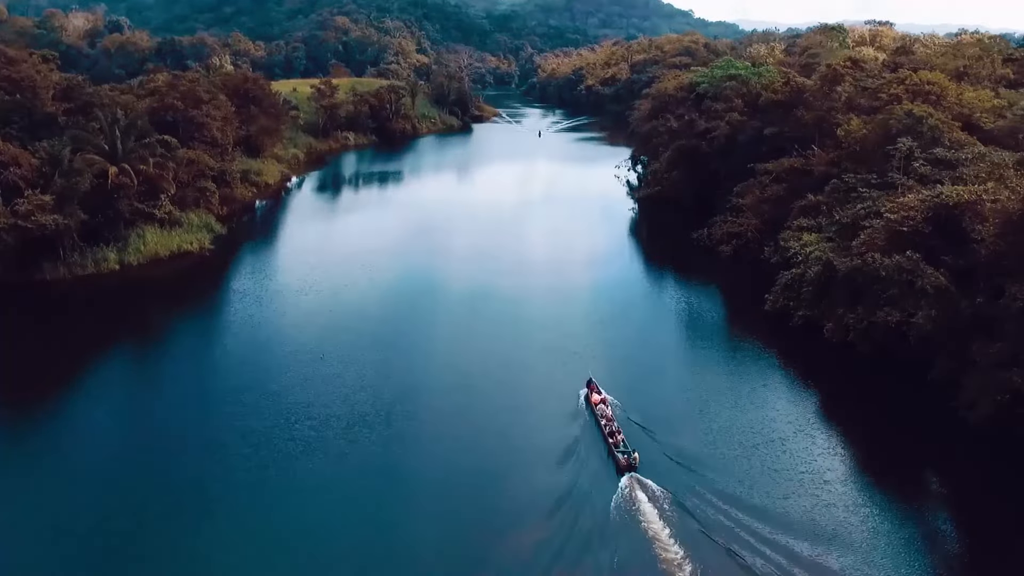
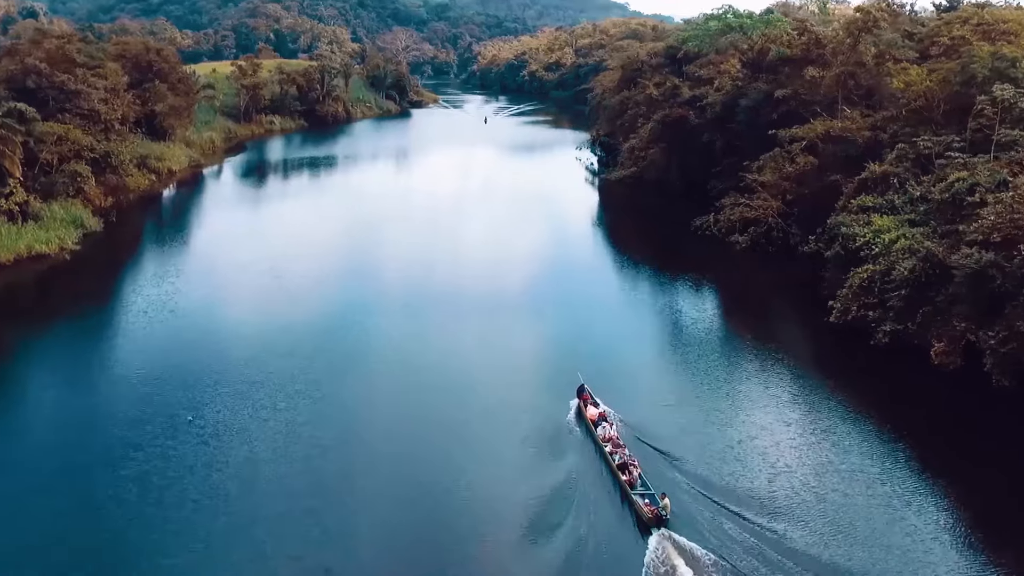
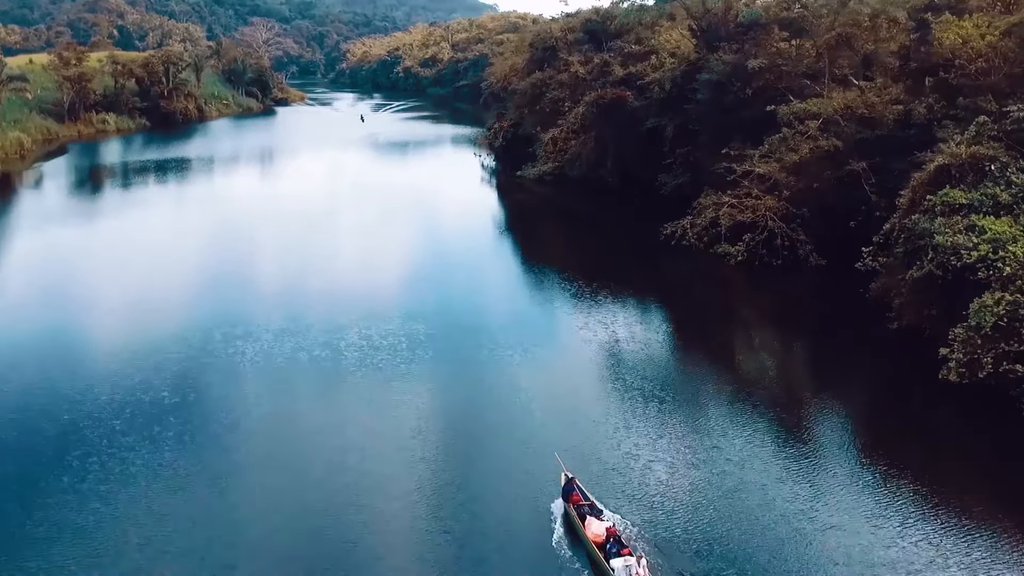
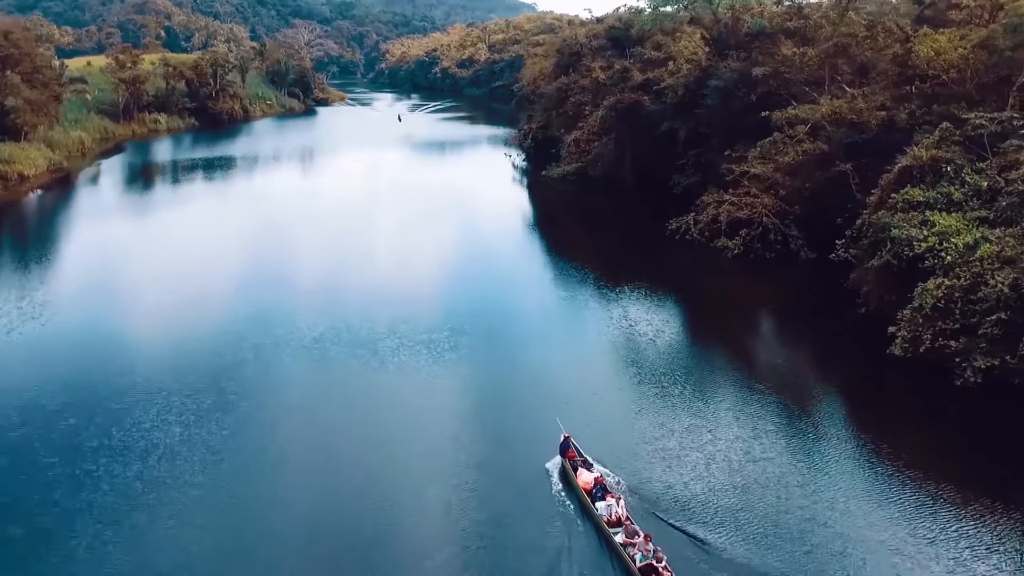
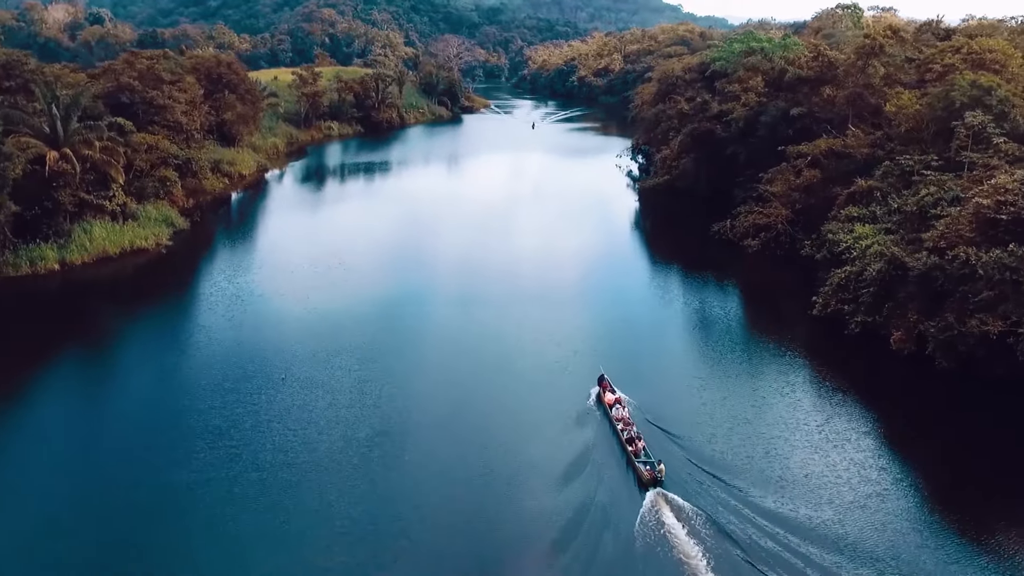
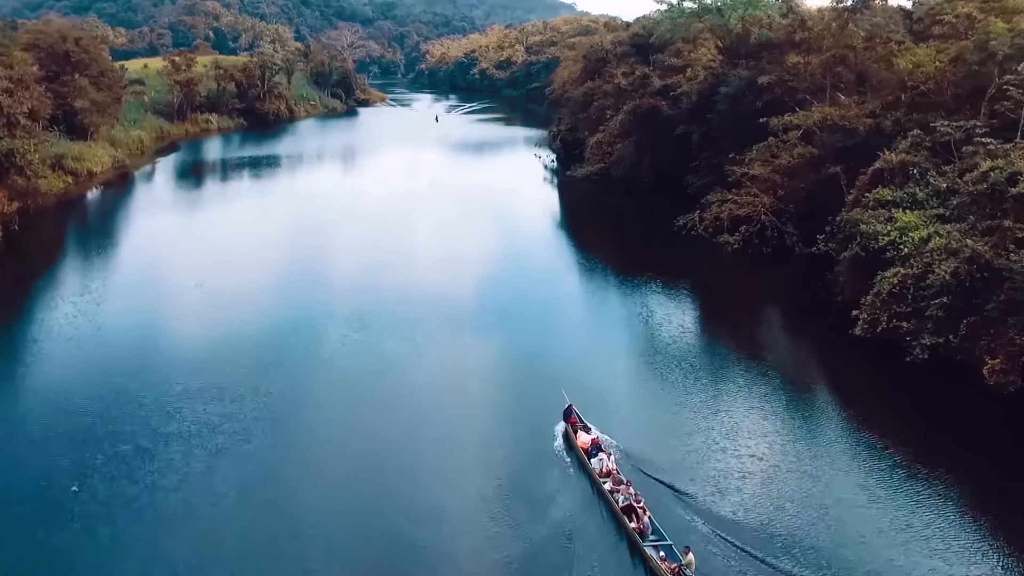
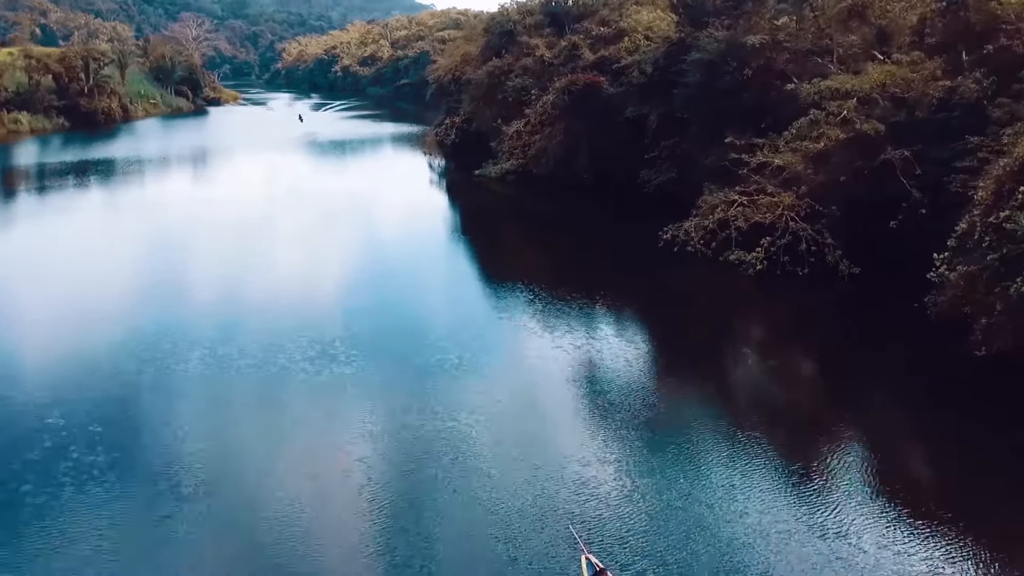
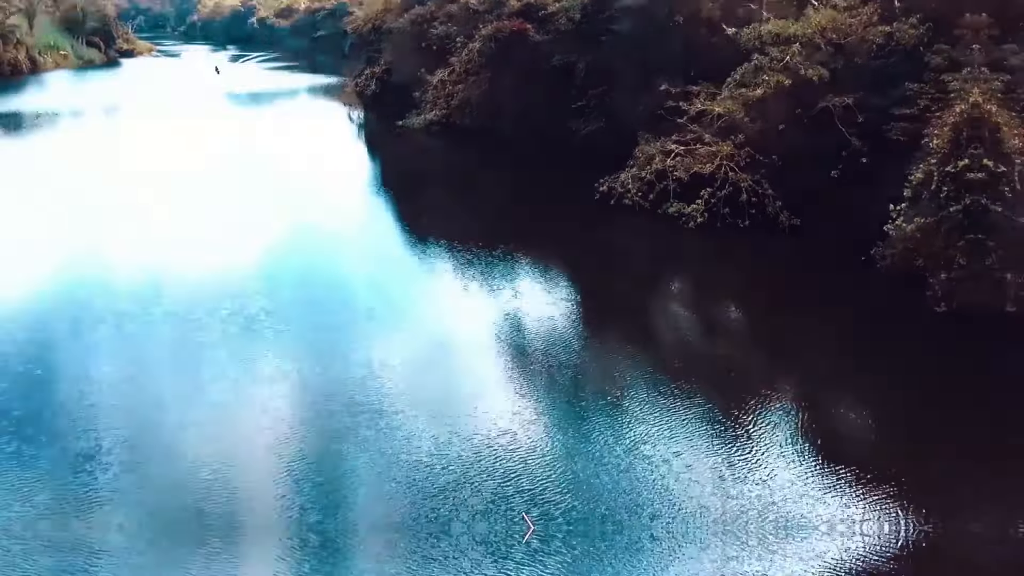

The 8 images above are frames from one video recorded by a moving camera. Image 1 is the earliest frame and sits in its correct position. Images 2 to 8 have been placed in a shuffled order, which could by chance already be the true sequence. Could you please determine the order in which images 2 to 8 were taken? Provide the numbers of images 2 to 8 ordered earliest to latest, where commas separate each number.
5, 2, 6, 4, 3, 7, 8
